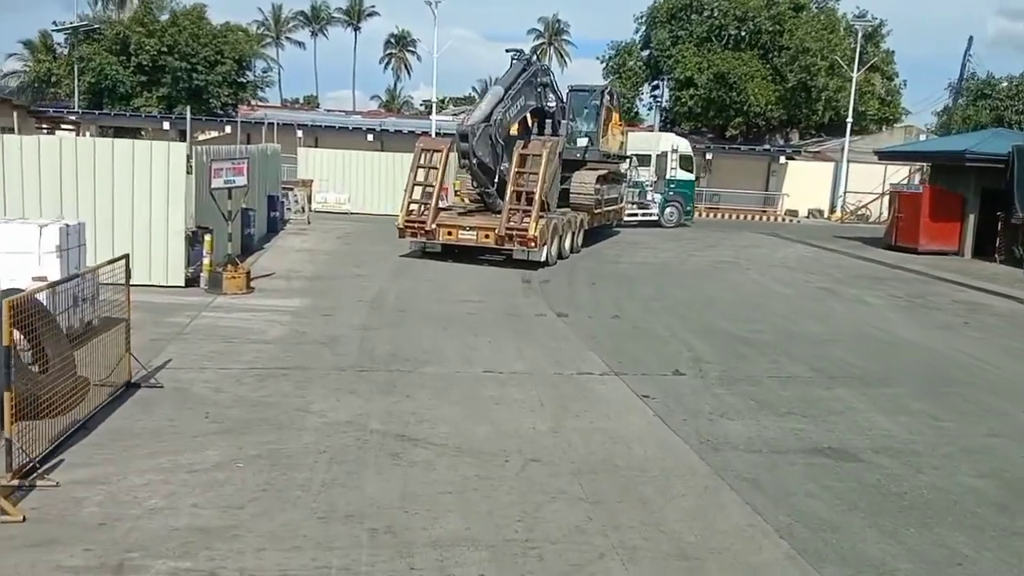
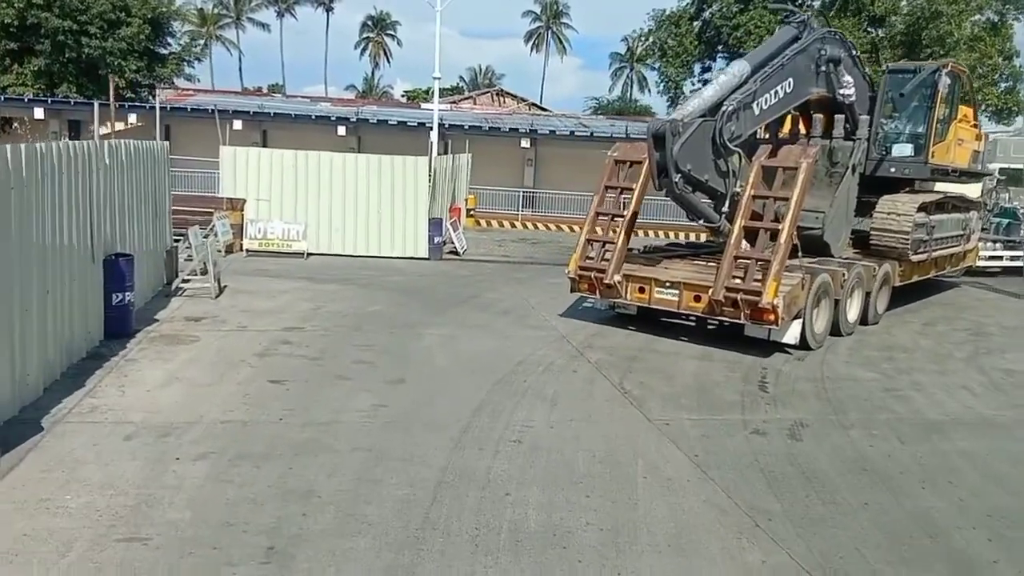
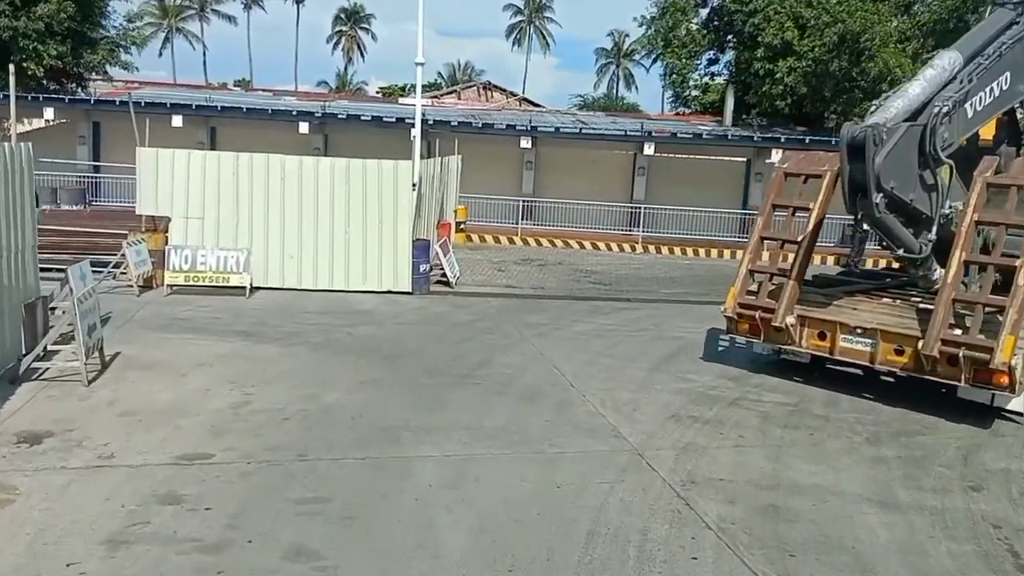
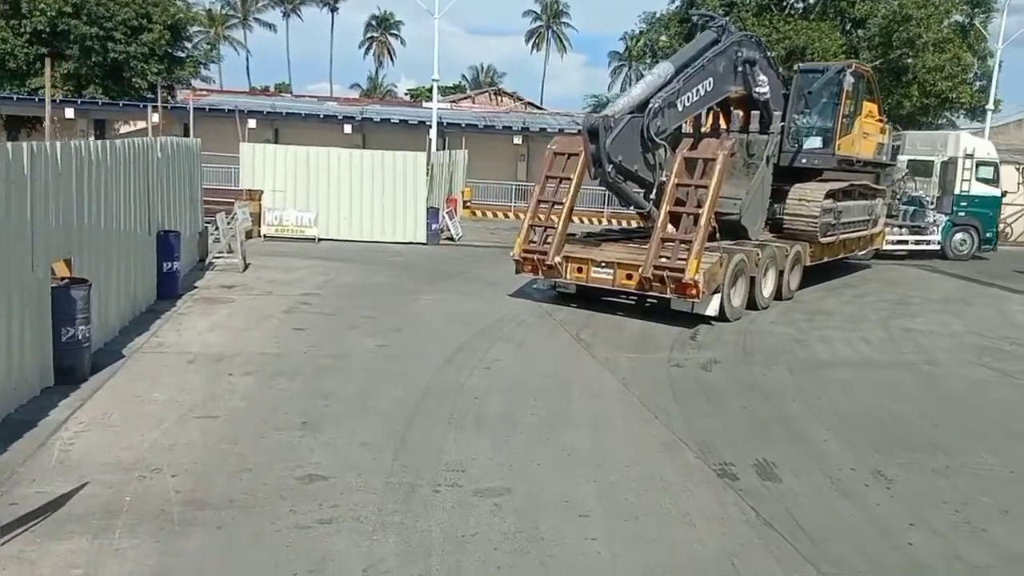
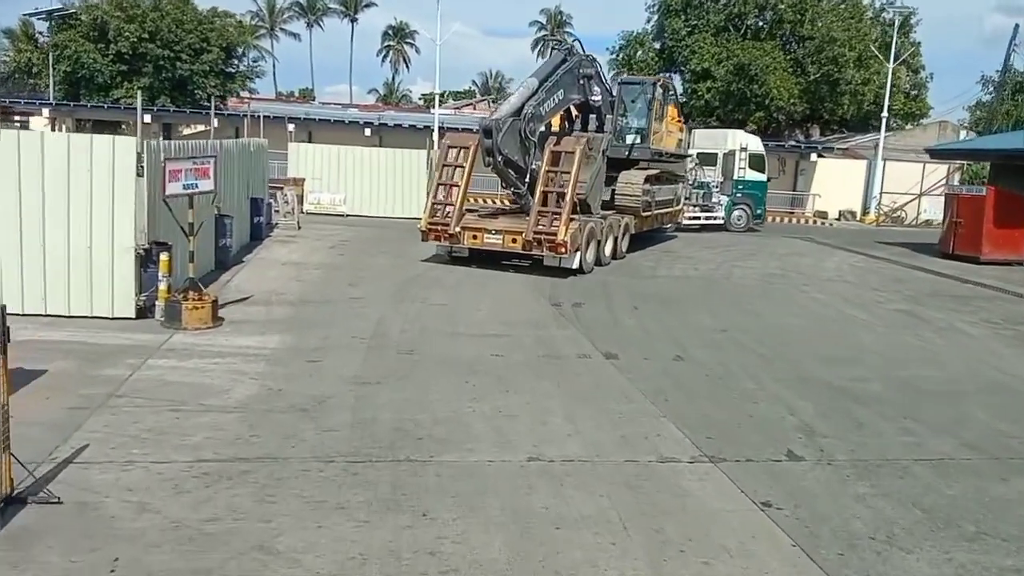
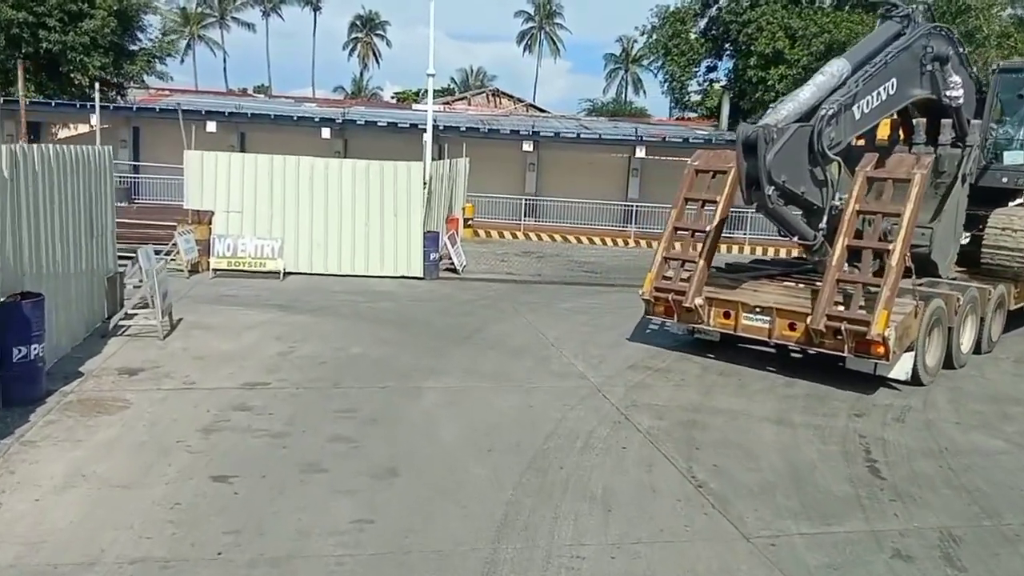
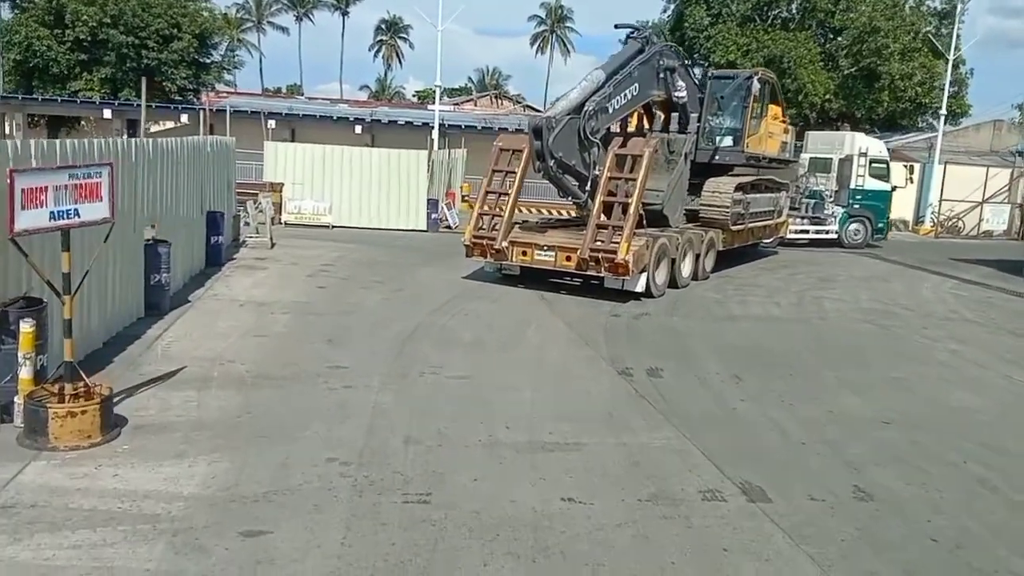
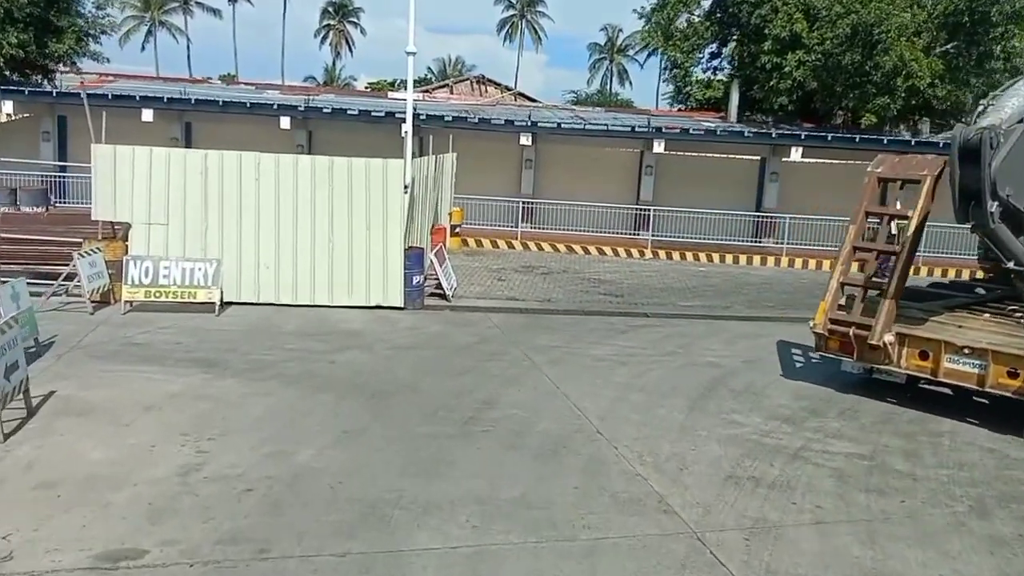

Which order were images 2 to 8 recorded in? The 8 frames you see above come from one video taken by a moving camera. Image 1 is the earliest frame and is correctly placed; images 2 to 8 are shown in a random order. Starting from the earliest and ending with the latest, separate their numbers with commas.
5, 7, 4, 2, 6, 3, 8
